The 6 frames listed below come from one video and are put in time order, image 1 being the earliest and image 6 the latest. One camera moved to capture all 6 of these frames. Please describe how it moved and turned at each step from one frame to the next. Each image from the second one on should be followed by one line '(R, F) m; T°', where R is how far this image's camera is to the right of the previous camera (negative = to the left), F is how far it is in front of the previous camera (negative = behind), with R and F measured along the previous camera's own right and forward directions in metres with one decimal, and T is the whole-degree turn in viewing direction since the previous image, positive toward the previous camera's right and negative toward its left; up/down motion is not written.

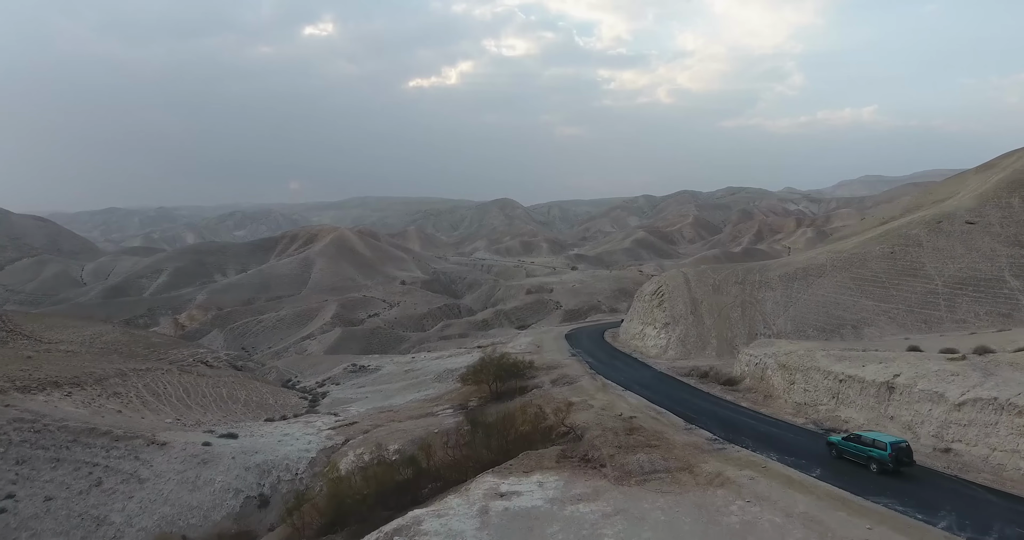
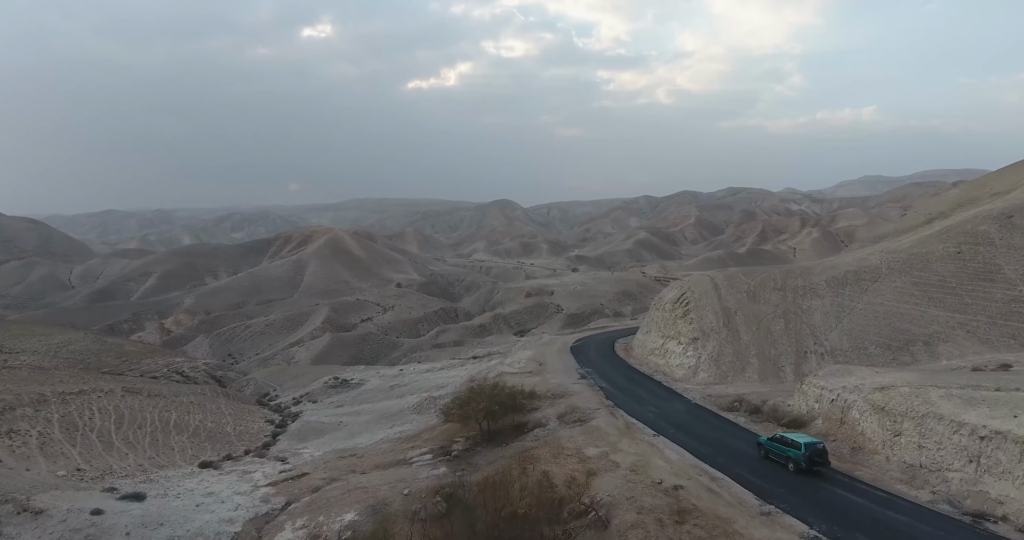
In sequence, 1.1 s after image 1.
(+0.1, +4.0) m; 0°
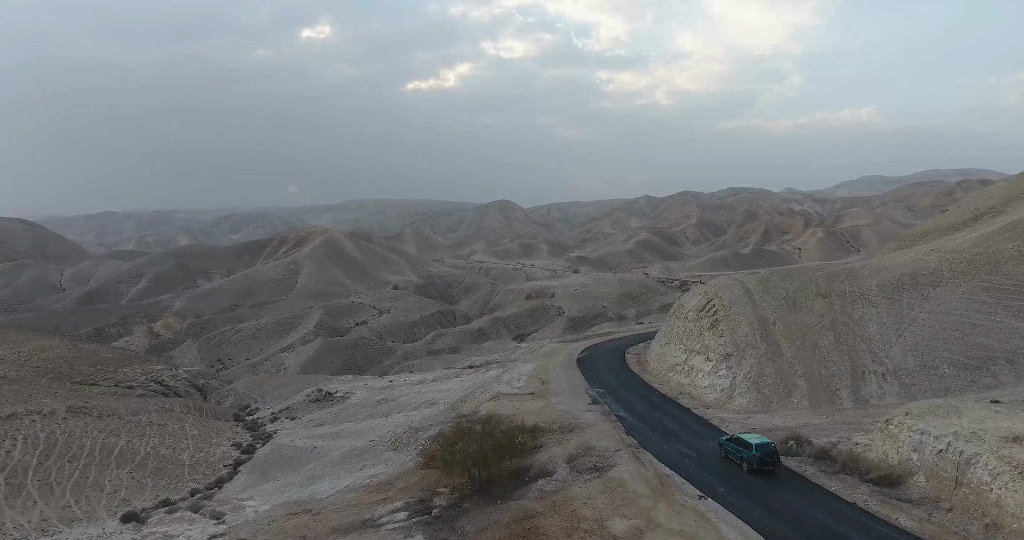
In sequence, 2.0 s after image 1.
(+0.1, +3.1) m; 0°
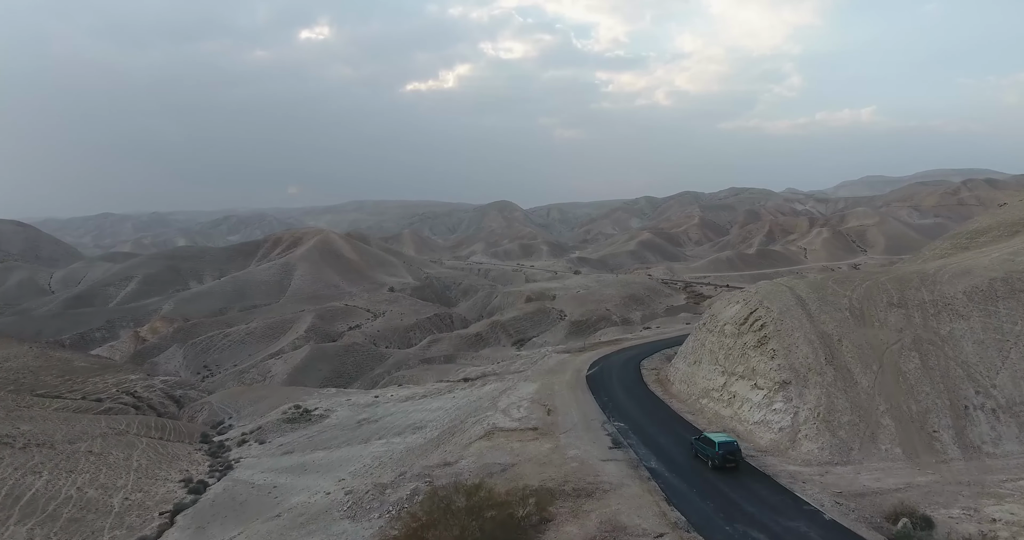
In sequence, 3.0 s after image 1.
(+0.1, +3.6) m; 0°
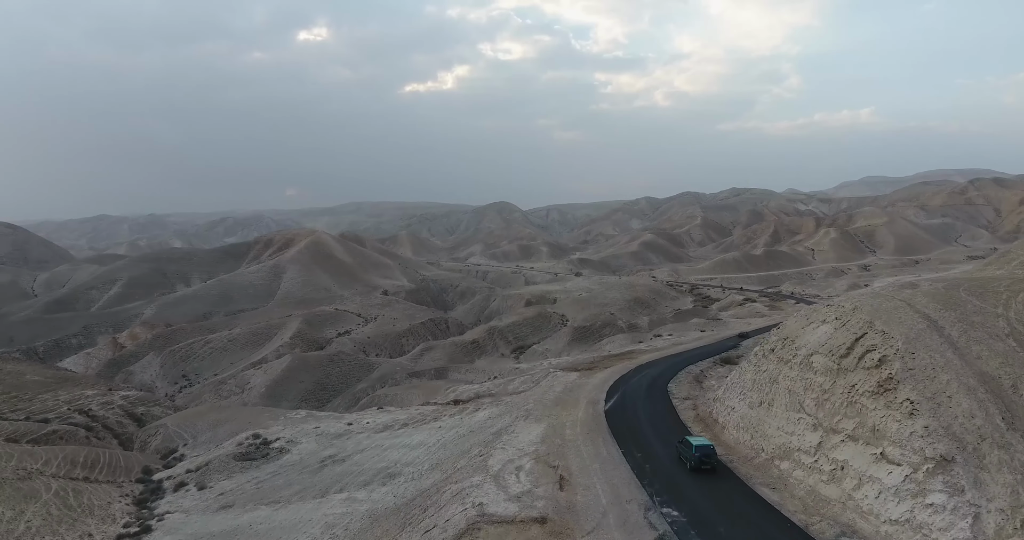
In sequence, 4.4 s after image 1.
(+0.1, +4.9) m; 0°
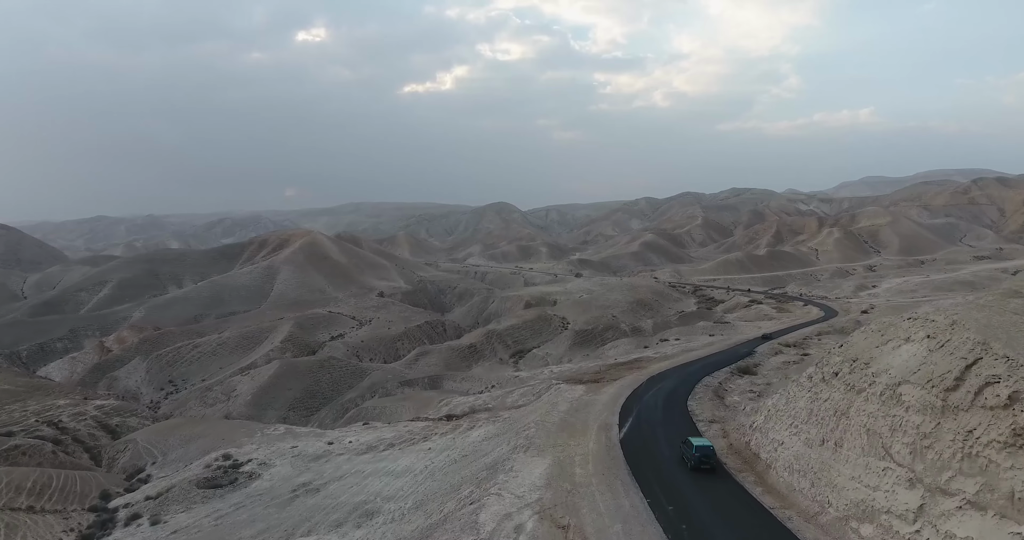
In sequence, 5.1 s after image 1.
(0.0, +2.7) m; 0°
